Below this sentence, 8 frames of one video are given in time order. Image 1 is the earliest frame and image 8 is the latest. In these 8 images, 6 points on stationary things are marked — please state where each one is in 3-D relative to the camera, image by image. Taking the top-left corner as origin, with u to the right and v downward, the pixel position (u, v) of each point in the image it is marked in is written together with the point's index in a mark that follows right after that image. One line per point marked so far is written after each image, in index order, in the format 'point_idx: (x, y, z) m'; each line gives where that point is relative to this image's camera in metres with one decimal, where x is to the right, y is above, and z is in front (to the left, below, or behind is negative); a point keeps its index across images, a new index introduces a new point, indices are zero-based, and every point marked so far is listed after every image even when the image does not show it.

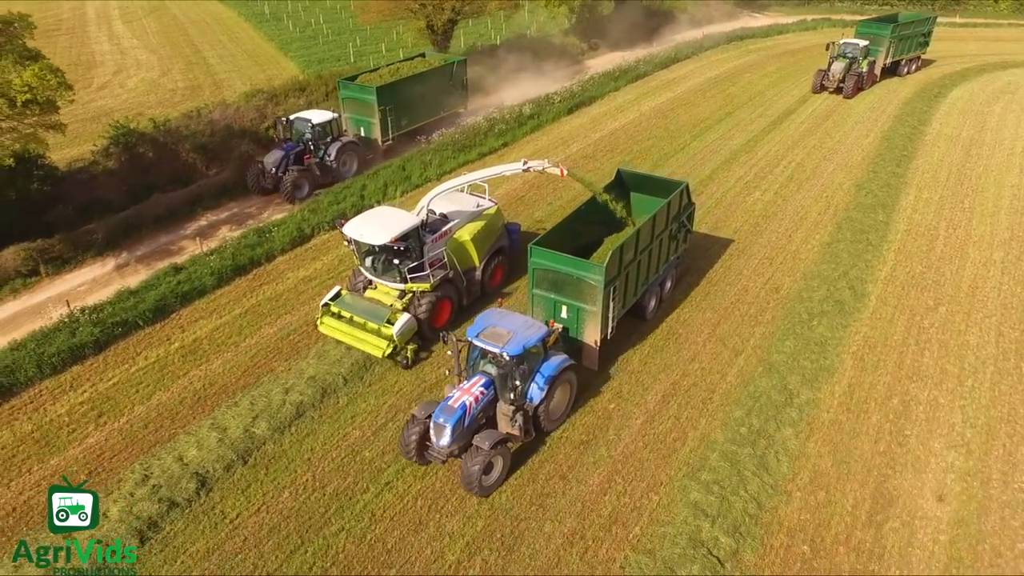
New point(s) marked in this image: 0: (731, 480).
0: (+2.9, -2.6, +9.8) m
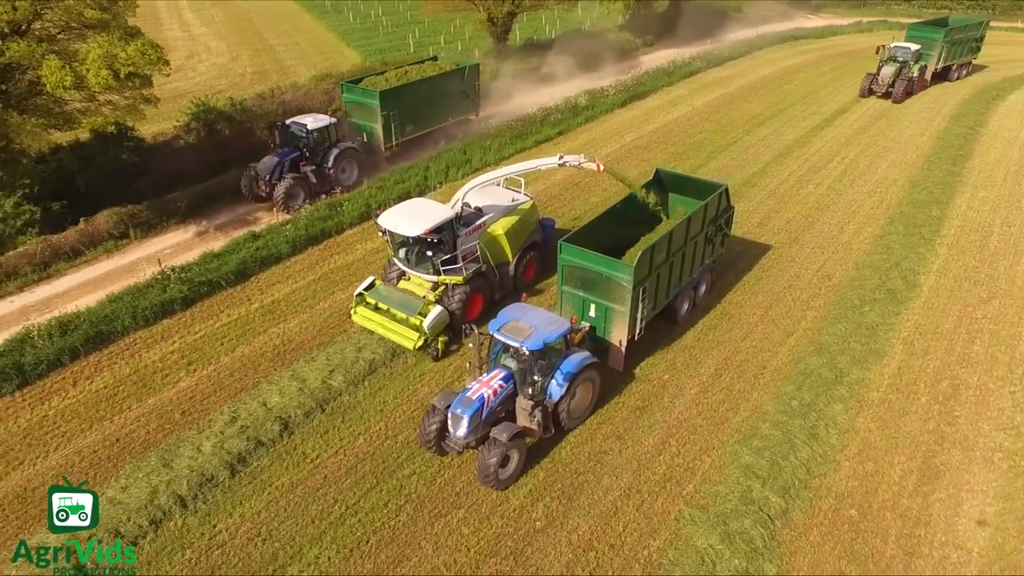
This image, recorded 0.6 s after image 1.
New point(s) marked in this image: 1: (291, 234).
0: (+3.8, -2.2, +10.2) m
1: (-4.6, +1.1, +15.2) m
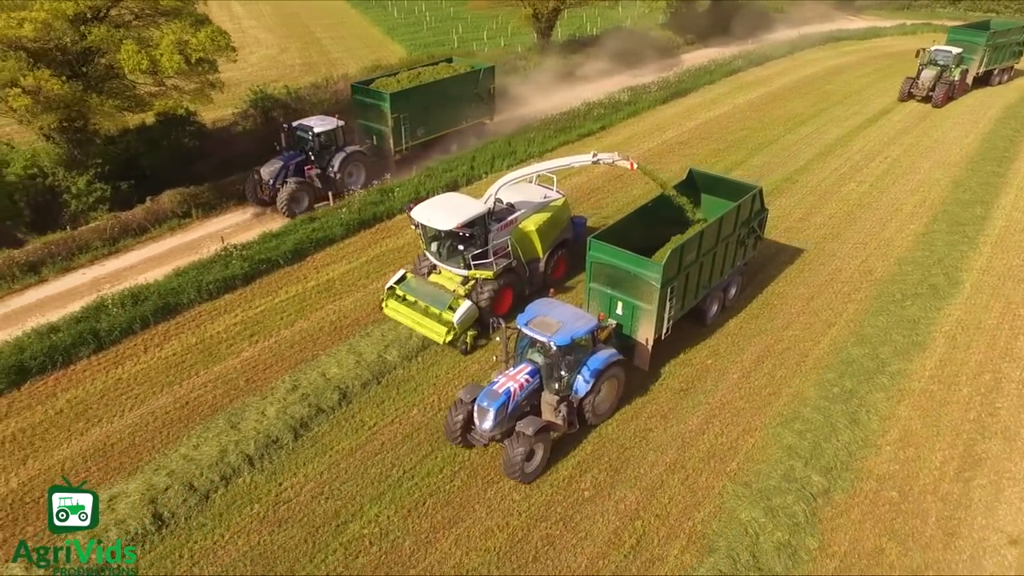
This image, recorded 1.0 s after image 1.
0: (+4.5, -2.1, +10.5) m
1: (-3.6, +1.5, +15.7) m
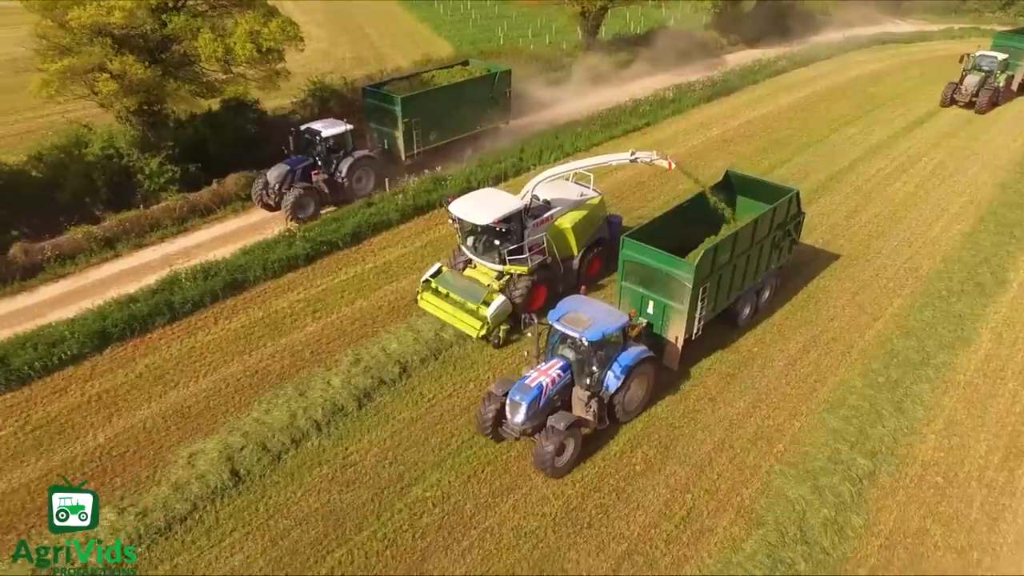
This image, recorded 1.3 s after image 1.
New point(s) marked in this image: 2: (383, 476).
0: (+5.3, -1.9, +10.8) m
1: (-2.5, +1.9, +16.3) m
2: (-1.7, -2.5, +9.8) m
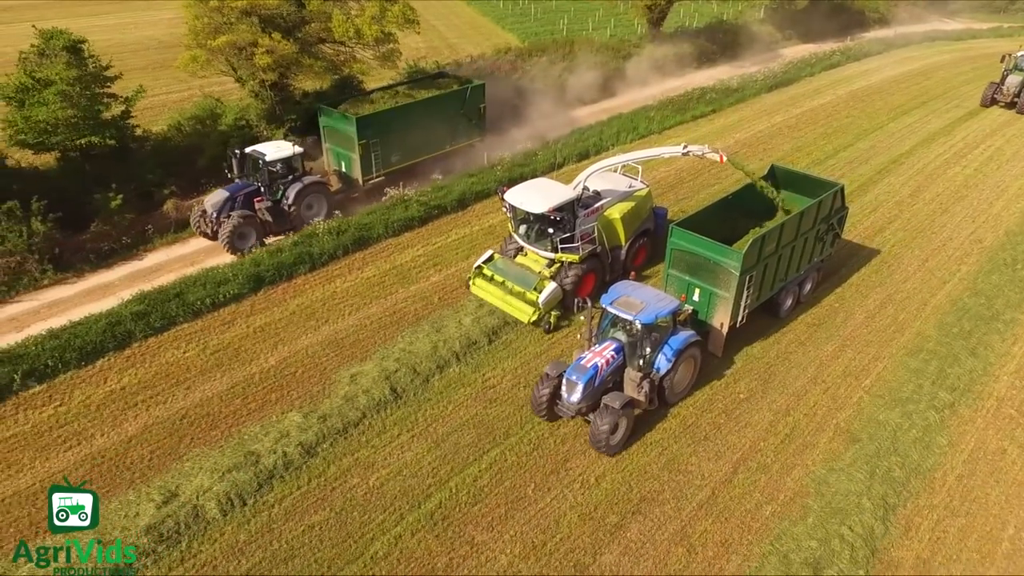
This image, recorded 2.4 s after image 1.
0: (+7.2, -1.2, +12.0) m
1: (-0.4, +2.7, +17.8) m
2: (+0.1, -1.7, +11.3) m
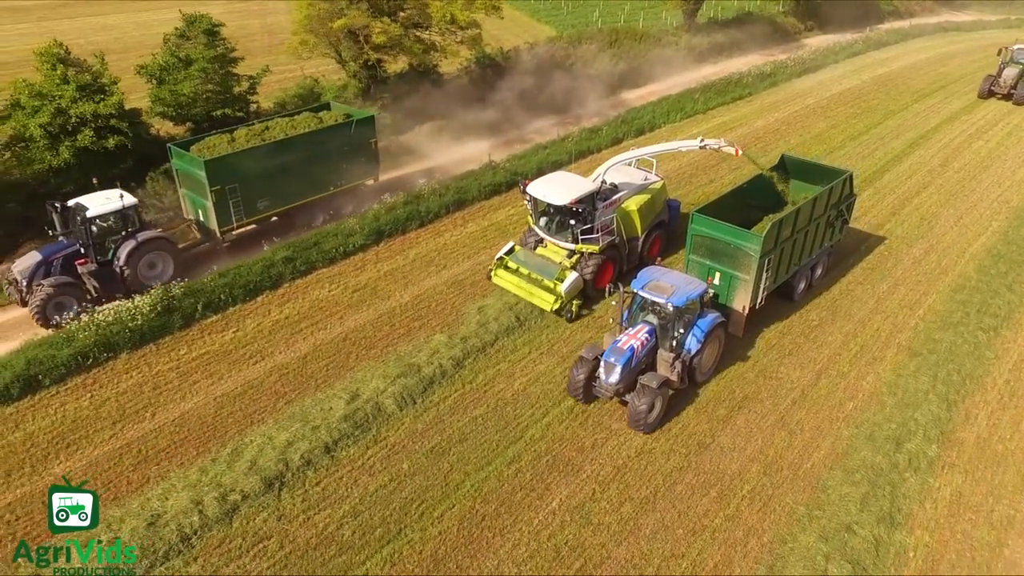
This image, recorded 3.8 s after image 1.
0: (+9.1, -0.1, +13.9) m
1: (+1.5, +3.8, +19.7) m
2: (+2.0, -0.6, +13.1) m
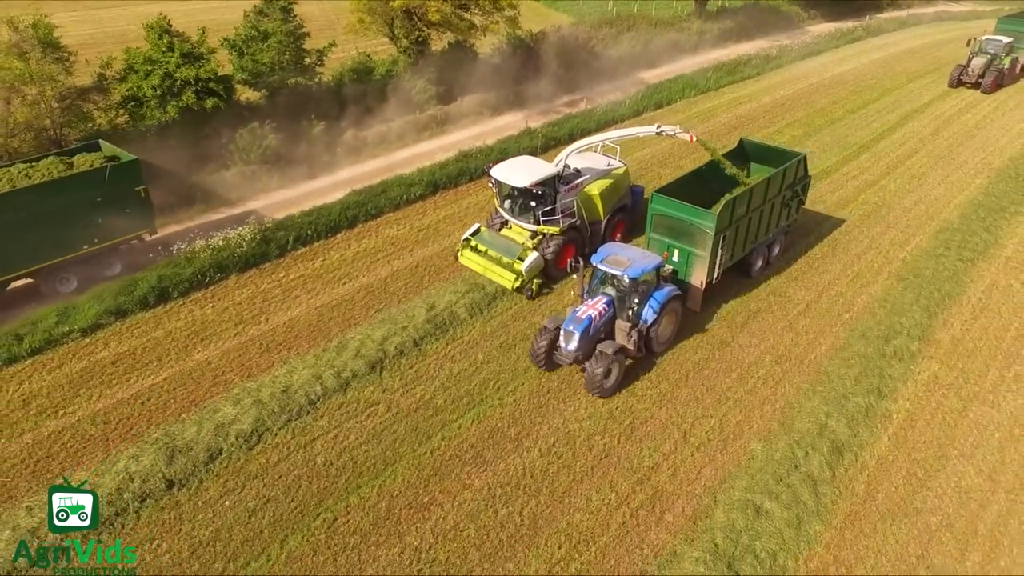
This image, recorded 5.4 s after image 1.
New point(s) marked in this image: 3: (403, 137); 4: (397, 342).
0: (+10.1, +1.2, +16.1) m
1: (+2.5, +5.1, +21.8) m
2: (+3.0, +0.7, +15.3) m
3: (-3.0, +4.1, +19.9) m
4: (-1.9, -0.9, +12.3) m
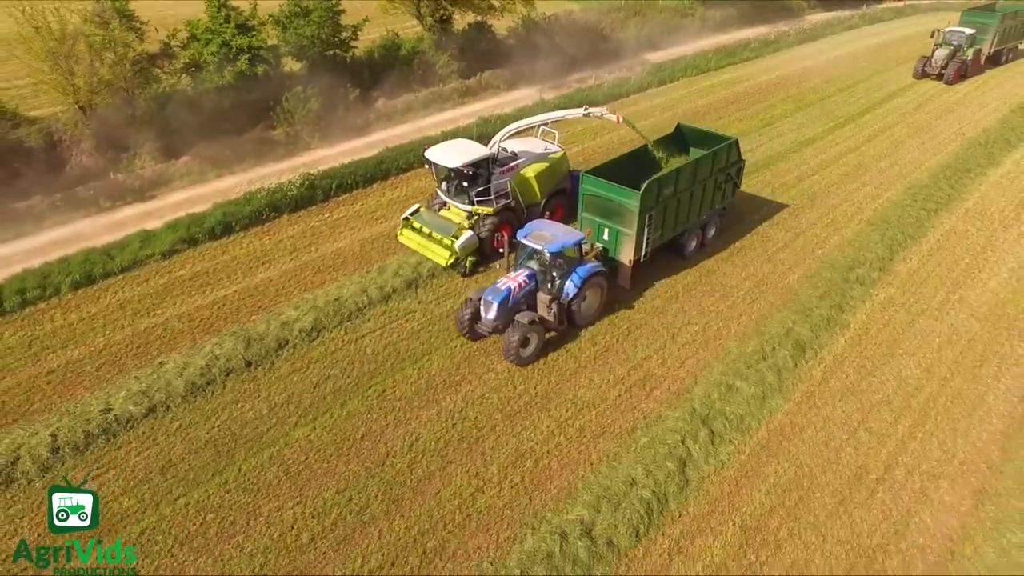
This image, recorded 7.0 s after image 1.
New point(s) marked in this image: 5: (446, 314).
0: (+10.4, +2.4, +18.0) m
1: (+3.0, +6.4, +23.8) m
2: (+3.4, +2.0, +17.3) m
3: (-2.5, +5.5, +22.0) m
4: (-1.6, +0.4, +14.3) m
5: (-1.2, -0.5, +13.2) m
